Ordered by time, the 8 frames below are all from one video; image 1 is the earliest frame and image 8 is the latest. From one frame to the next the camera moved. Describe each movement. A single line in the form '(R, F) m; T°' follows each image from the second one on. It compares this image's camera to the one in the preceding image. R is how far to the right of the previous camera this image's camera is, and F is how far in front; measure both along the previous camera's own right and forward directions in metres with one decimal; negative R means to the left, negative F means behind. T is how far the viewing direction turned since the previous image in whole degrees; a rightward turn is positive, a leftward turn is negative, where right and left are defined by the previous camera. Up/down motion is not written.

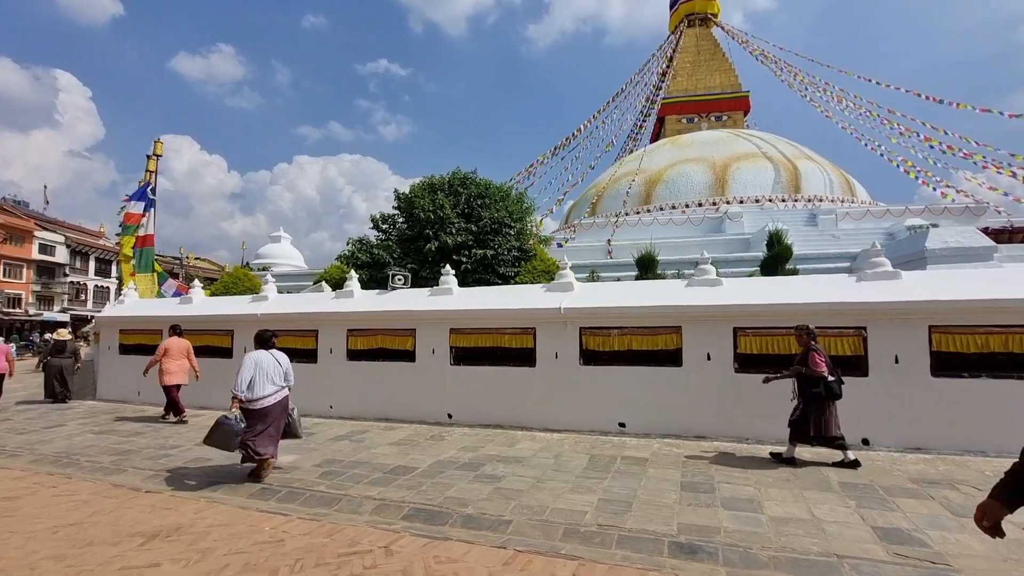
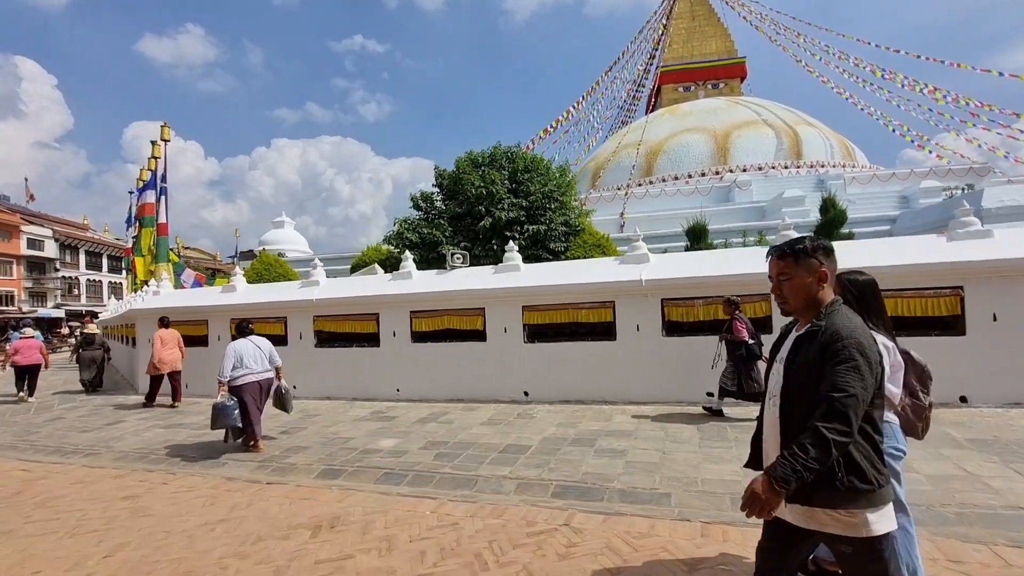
(-1.4, +0.2) m; +1°
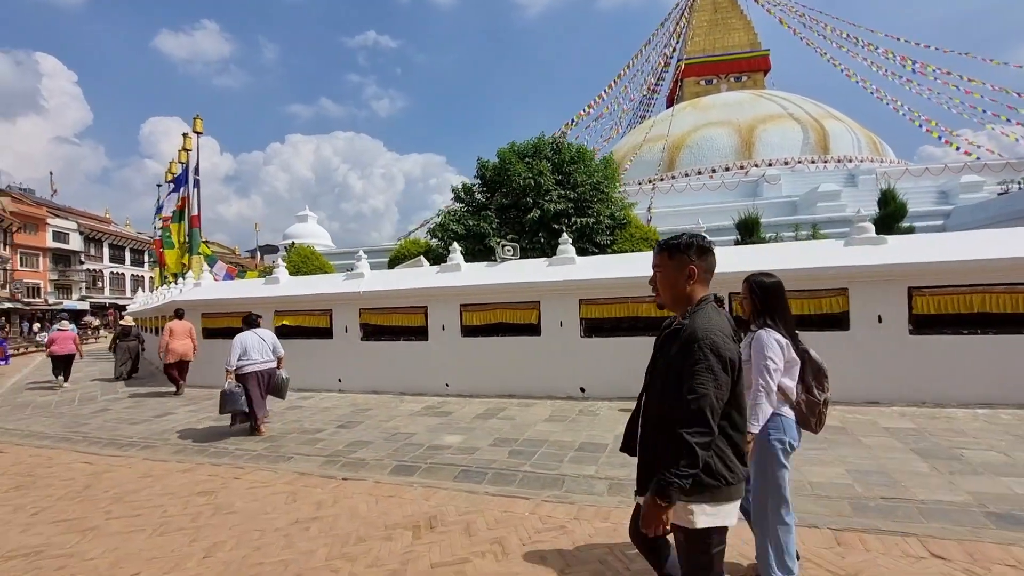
(-0.7, +0.2) m; -1°
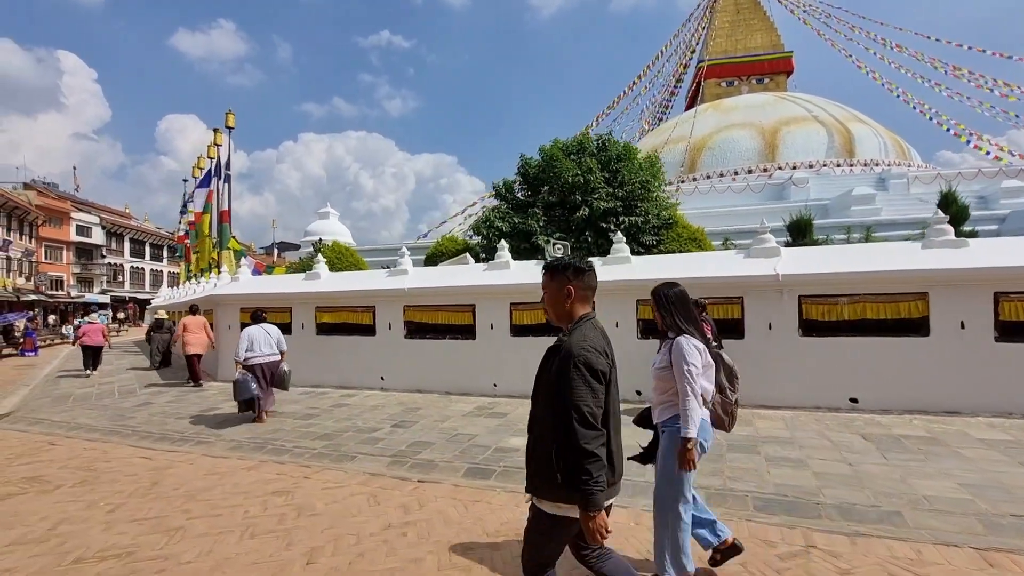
(-0.7, +0.2) m; -1°
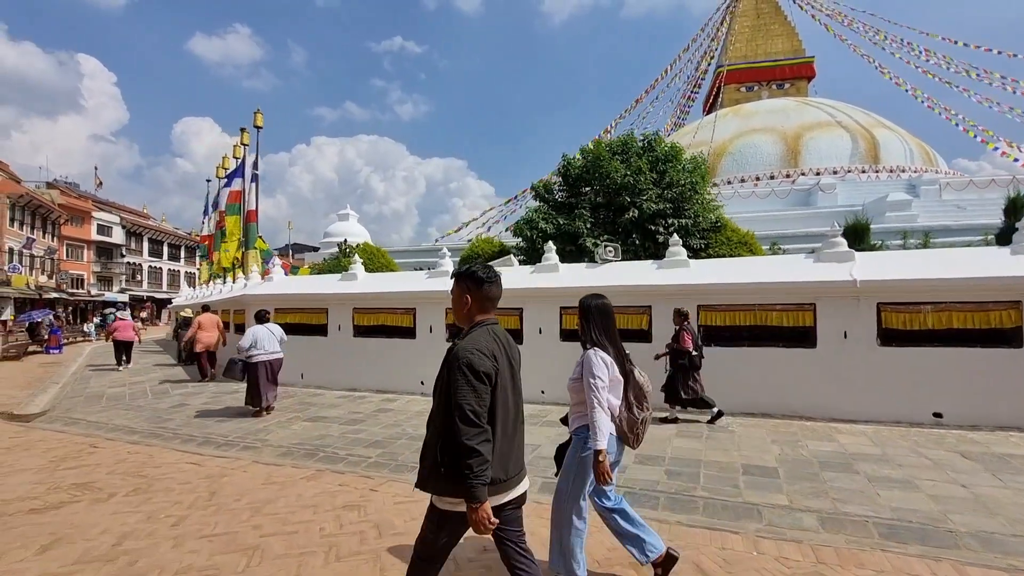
(-0.7, +0.3) m; -1°
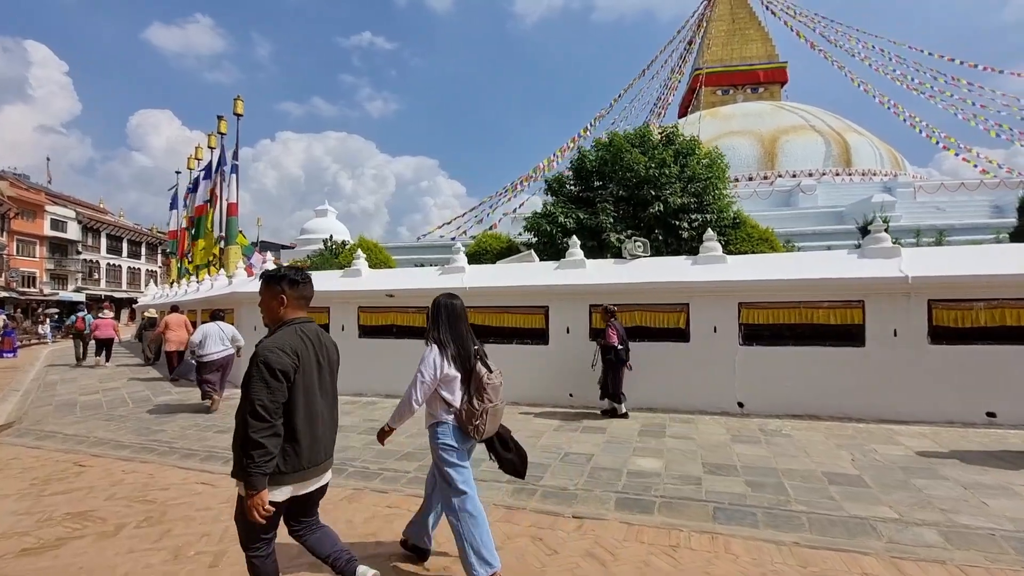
(-0.9, +0.5) m; +3°
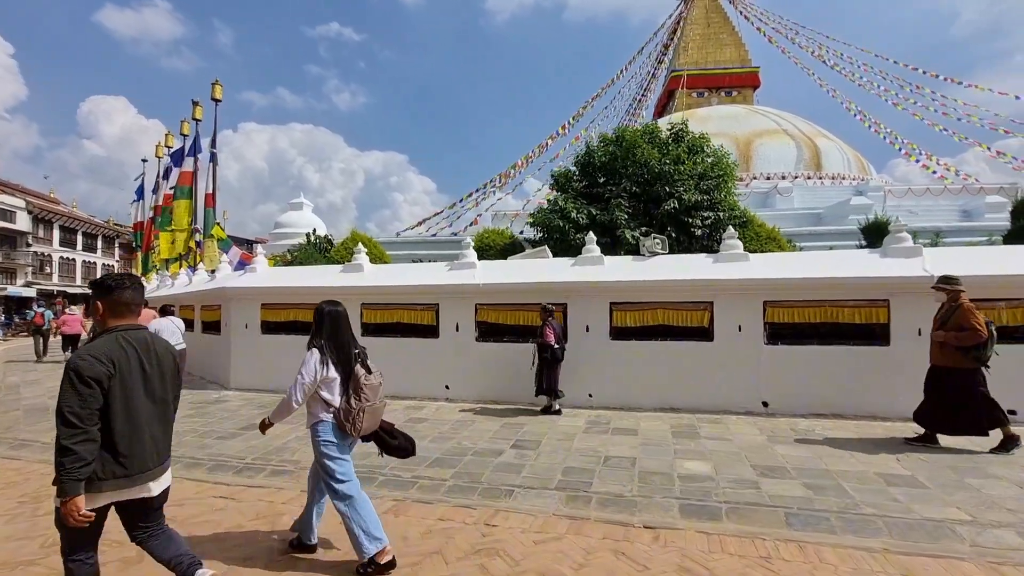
(-0.7, +0.3) m; +4°
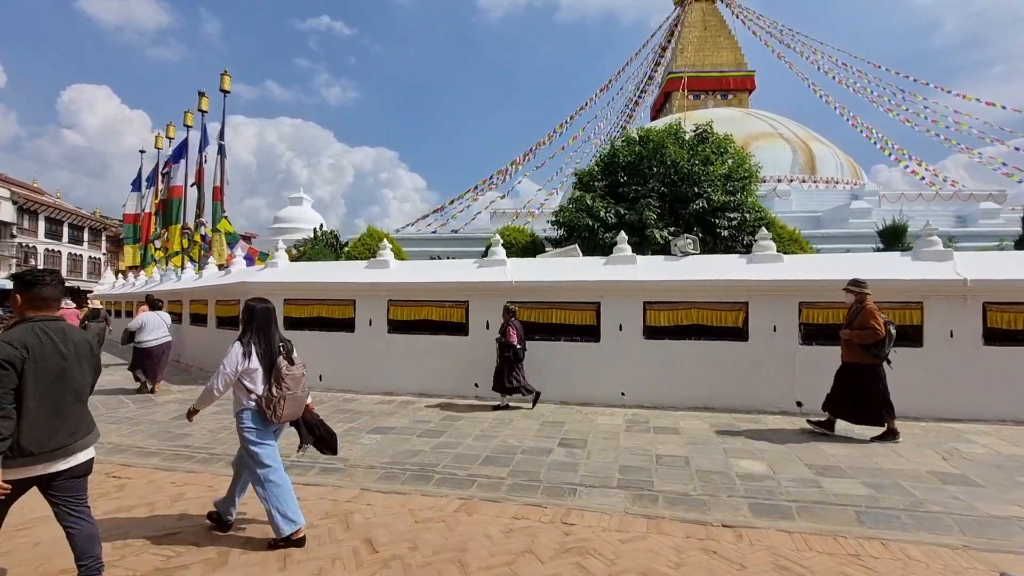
(-0.7, 0.0) m; +1°
